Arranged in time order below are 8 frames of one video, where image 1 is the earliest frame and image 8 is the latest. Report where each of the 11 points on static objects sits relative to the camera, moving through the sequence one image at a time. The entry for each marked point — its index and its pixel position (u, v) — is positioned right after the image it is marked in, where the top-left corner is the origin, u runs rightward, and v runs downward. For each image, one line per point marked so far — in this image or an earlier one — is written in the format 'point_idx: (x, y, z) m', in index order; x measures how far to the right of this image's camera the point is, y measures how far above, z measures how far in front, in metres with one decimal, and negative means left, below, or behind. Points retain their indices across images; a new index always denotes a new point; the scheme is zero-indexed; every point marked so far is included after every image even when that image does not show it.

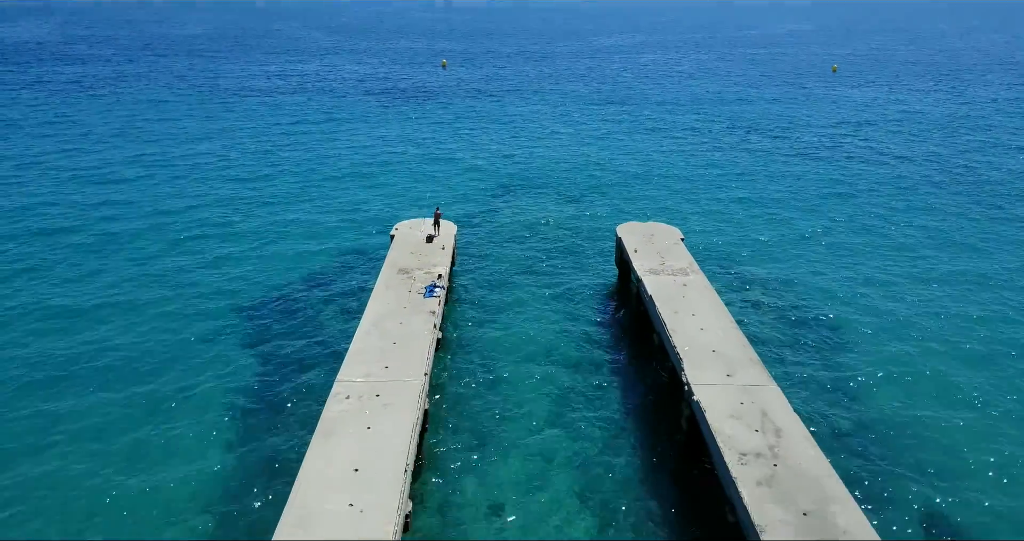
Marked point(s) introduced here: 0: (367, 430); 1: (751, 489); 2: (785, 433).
0: (-3.7, -4.4, +18.0) m
1: (+5.7, -5.2, +16.7) m
2: (+7.1, -4.5, +18.6) m
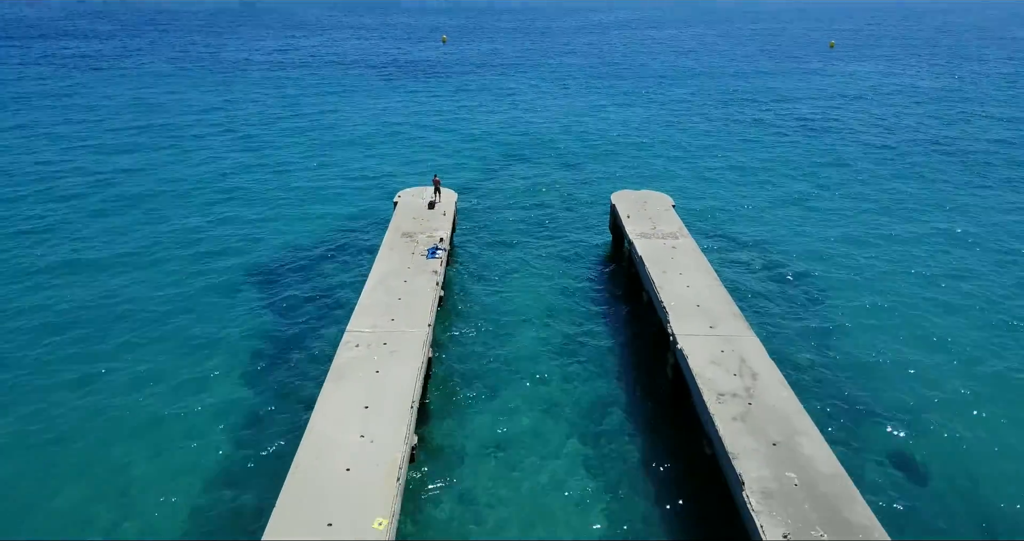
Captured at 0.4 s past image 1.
0: (-3.8, -3.1, +19.8) m
1: (+5.6, -4.0, +18.2) m
2: (+7.1, -3.1, +19.9) m
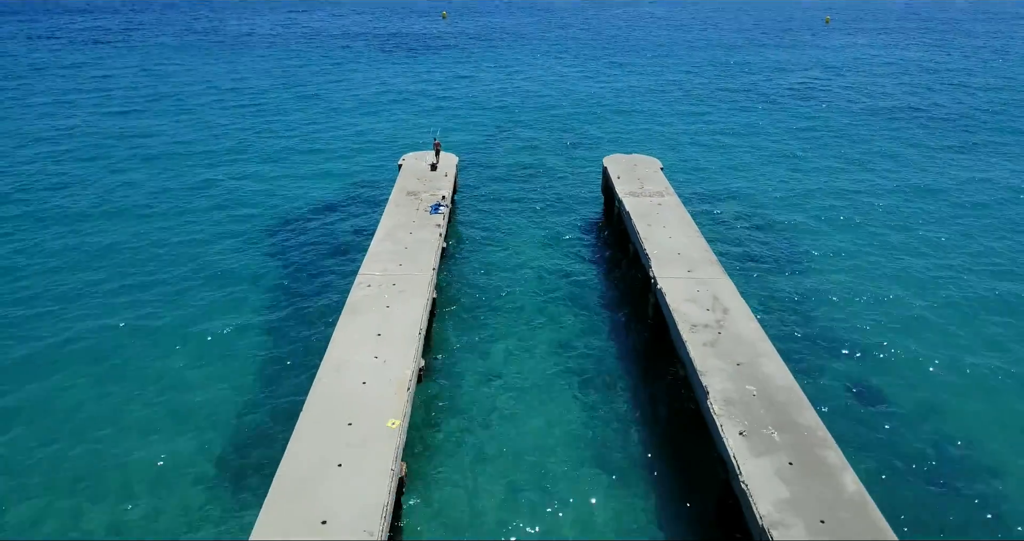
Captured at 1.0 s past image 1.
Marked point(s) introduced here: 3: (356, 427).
0: (-3.9, -1.3, +22.1) m
1: (+5.5, -2.3, +20.6) m
2: (+6.9, -1.3, +22.3) m
3: (-3.7, -3.9, +16.9) m
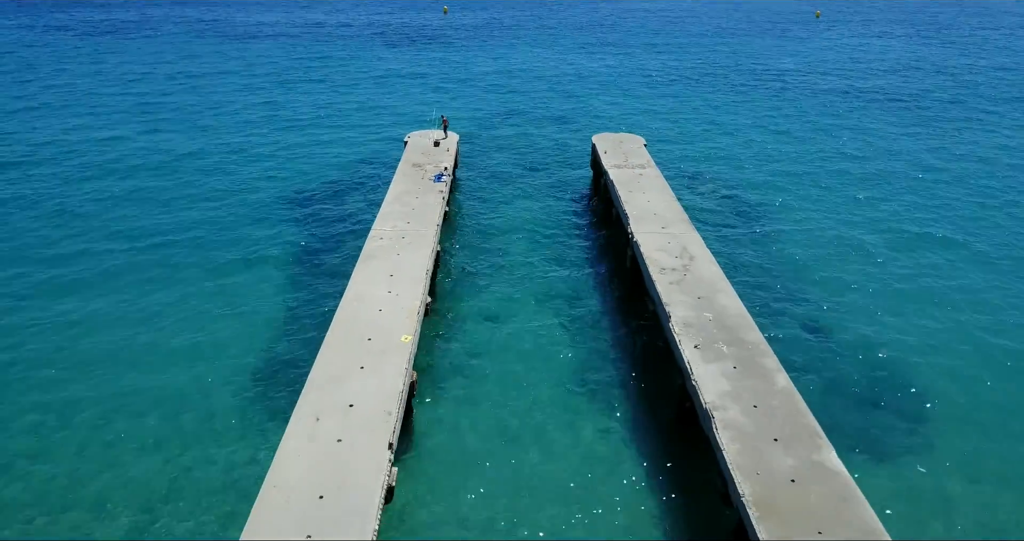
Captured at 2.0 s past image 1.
0: (-4.1, +0.4, +25.5) m
1: (+5.2, -0.5, +24.0) m
2: (+6.7, +0.4, +25.7) m
3: (-4.0, -2.1, +20.4) m
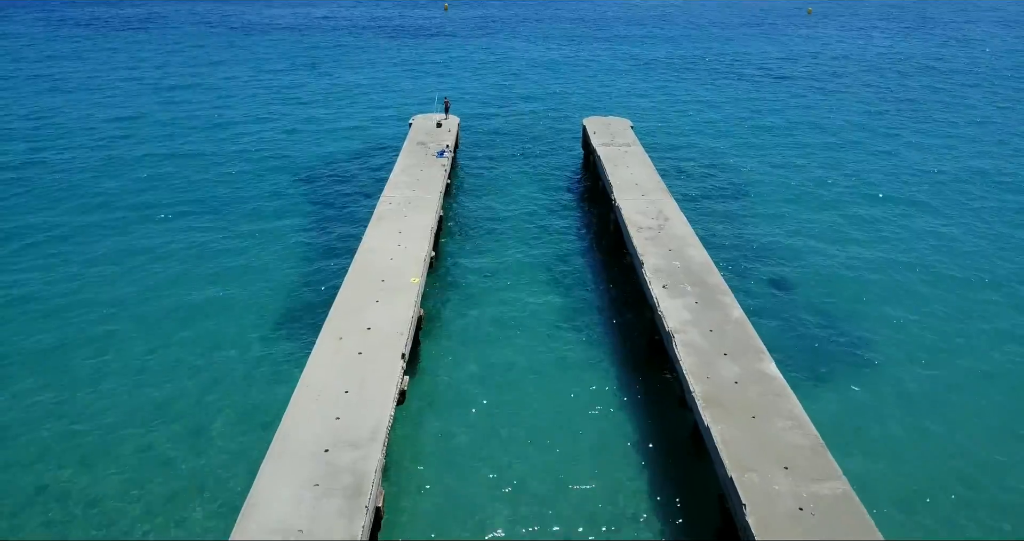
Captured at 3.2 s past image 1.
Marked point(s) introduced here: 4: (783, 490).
0: (-4.4, +2.1, +28.8) m
1: (+5.0, +1.2, +27.2) m
2: (+6.5, +2.1, +29.0) m
3: (-4.2, -0.5, +23.6) m
4: (+5.9, -4.8, +15.4) m
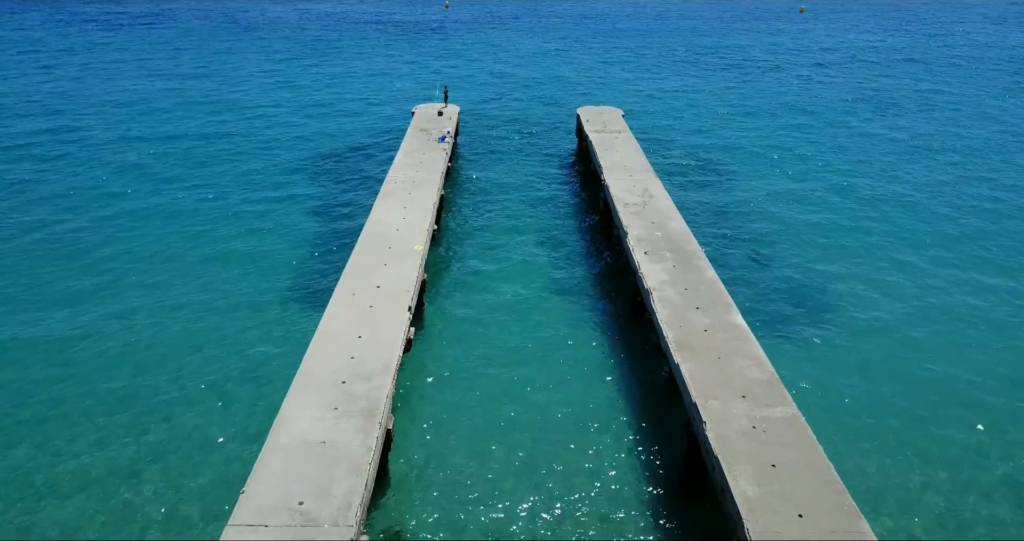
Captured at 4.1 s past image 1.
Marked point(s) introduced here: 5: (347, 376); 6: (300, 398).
0: (-4.5, +3.3, +31.2) m
1: (+4.9, +2.4, +29.6) m
2: (+6.3, +3.3, +31.4) m
3: (-4.4, +0.7, +26.0) m
4: (+5.7, -3.6, +17.8) m
5: (-4.4, -2.9, +18.8) m
6: (-5.4, -3.2, +17.9) m
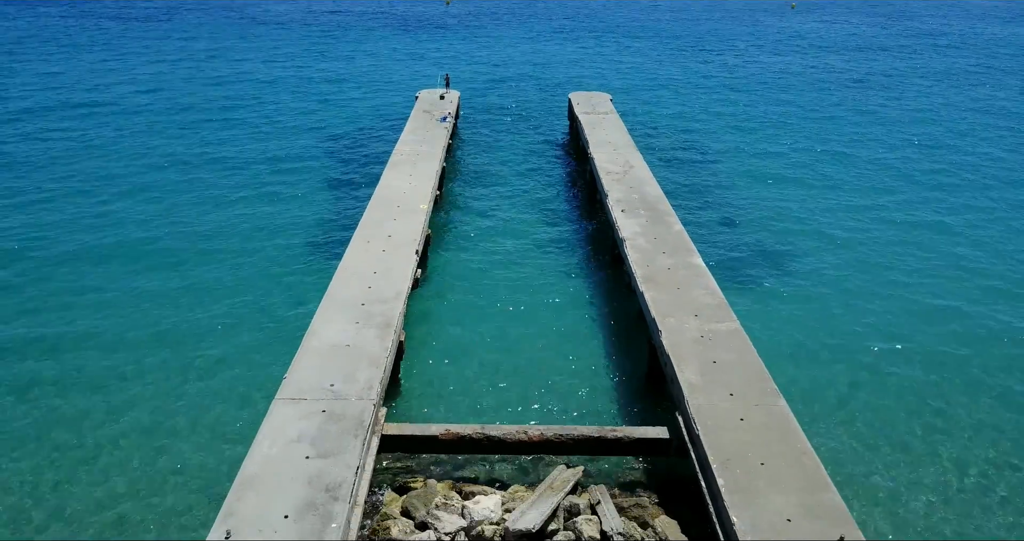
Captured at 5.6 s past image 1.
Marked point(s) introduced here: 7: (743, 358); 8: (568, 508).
0: (-4.8, +5.2, +34.9) m
1: (+4.6, +4.2, +33.3) m
2: (+6.1, +5.2, +35.0) m
3: (-4.6, +2.6, +29.7) m
4: (+5.4, -1.7, +21.4) m
5: (-4.7, -1.0, +22.5) m
6: (-5.7, -1.3, +21.6) m
7: (+6.5, -2.5, +19.9) m
8: (+1.3, -5.3, +15.7) m
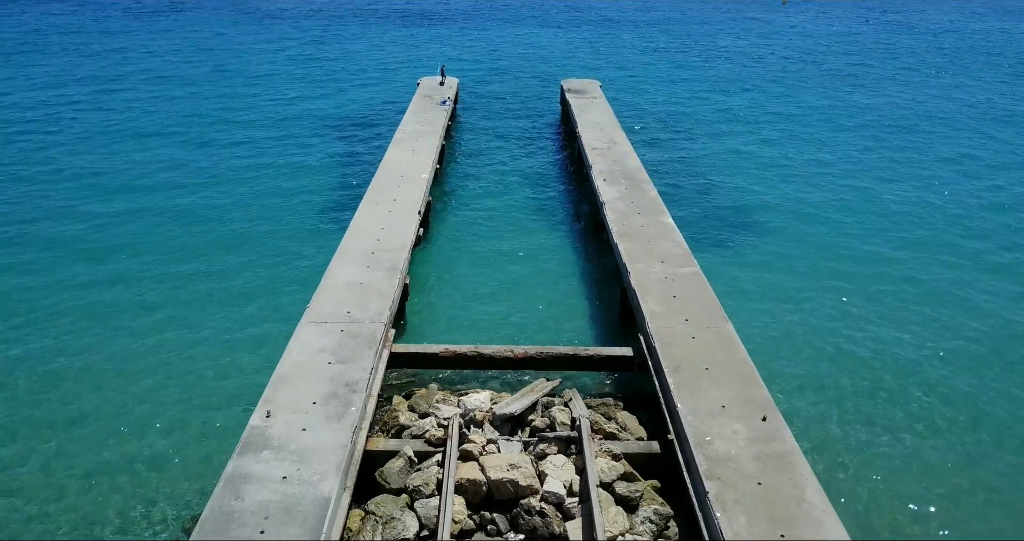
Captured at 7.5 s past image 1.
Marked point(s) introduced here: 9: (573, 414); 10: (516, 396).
0: (-5.1, +7.0, +38.2) m
1: (+4.2, +6.0, +36.6) m
2: (+5.7, +6.9, +38.3) m
3: (-5.0, +4.4, +33.0) m
4: (+5.1, 0.0, +24.8) m
5: (-5.1, +0.7, +25.8) m
6: (-6.0, +0.4, +24.9) m
7: (+6.1, -0.8, +23.2) m
8: (+0.9, -3.6, +19.0) m
9: (+1.6, -3.8, +18.5) m
10: (+0.1, -3.4, +19.2) m
